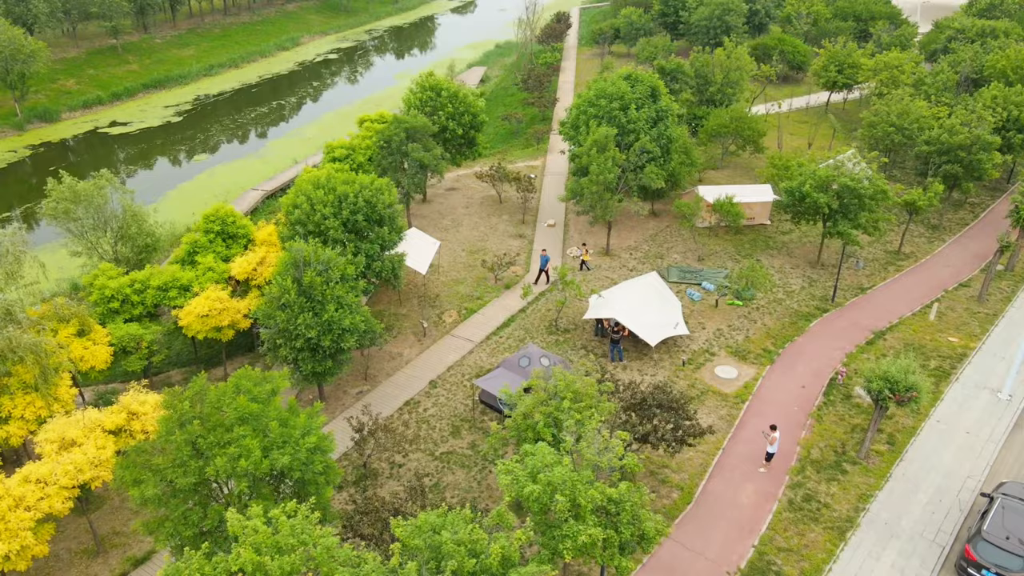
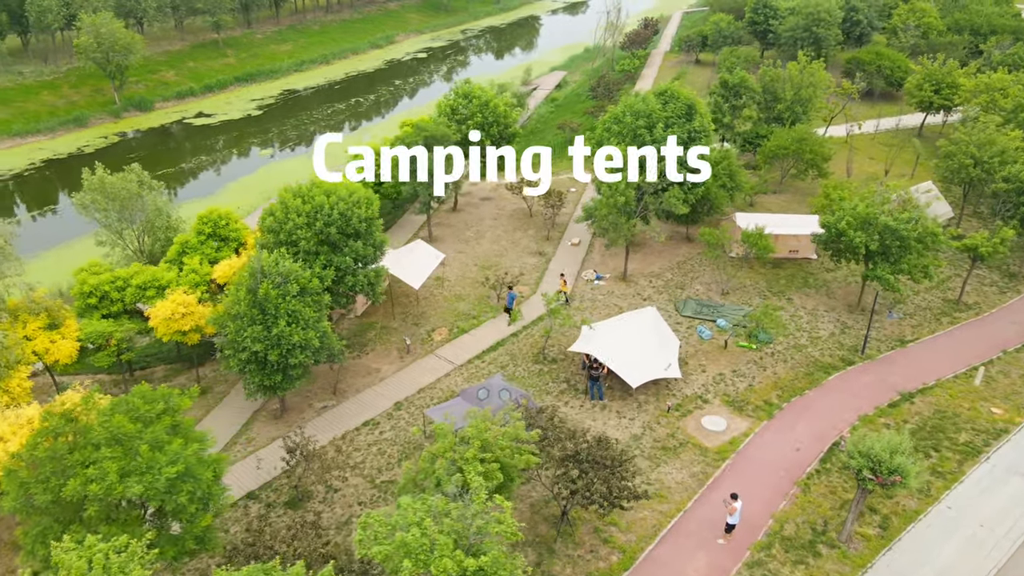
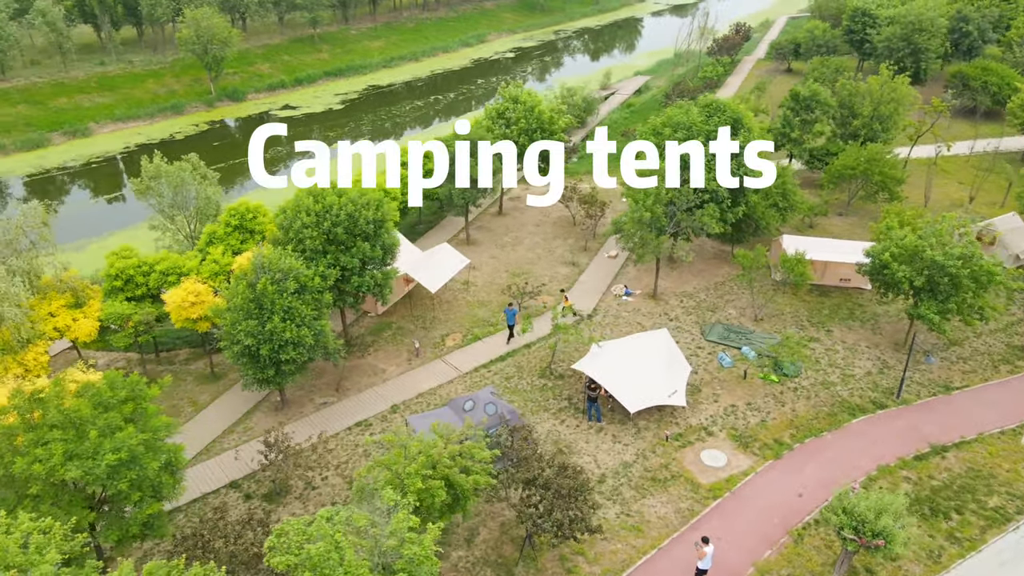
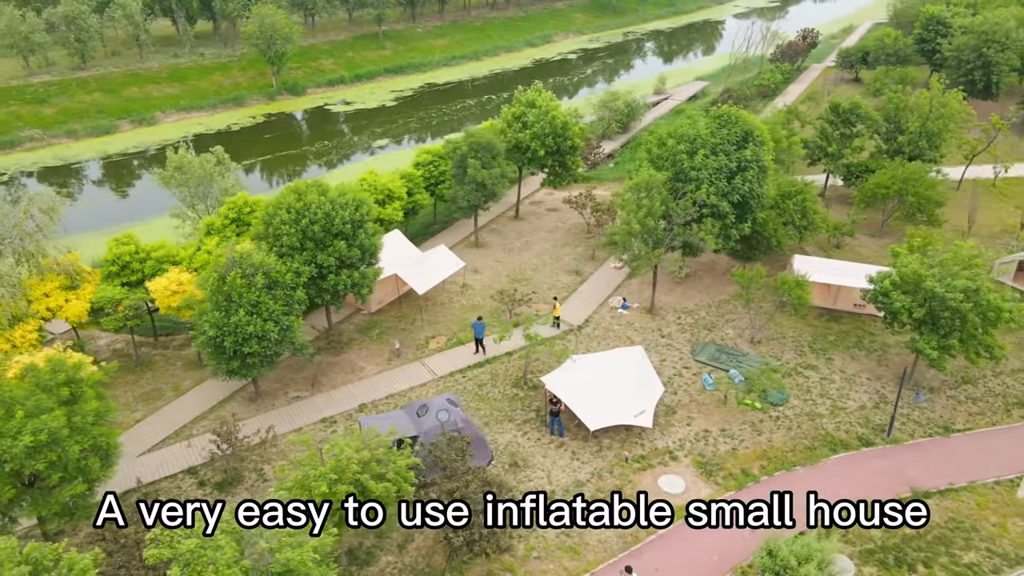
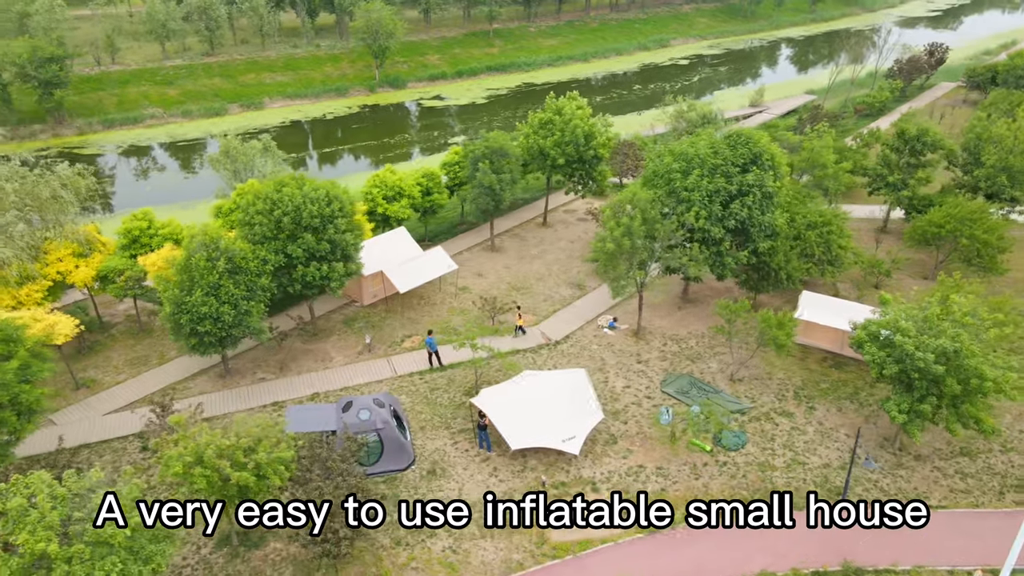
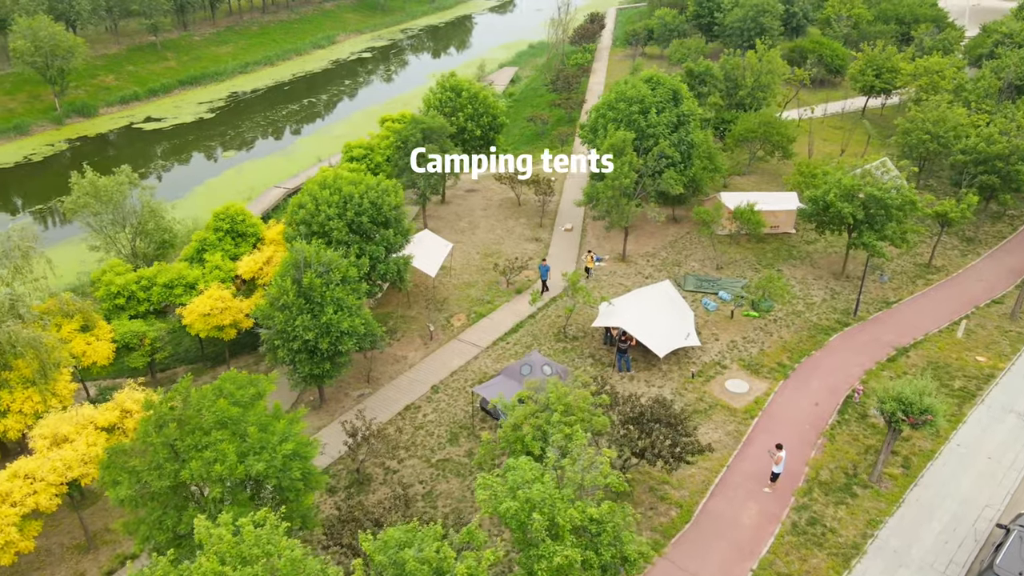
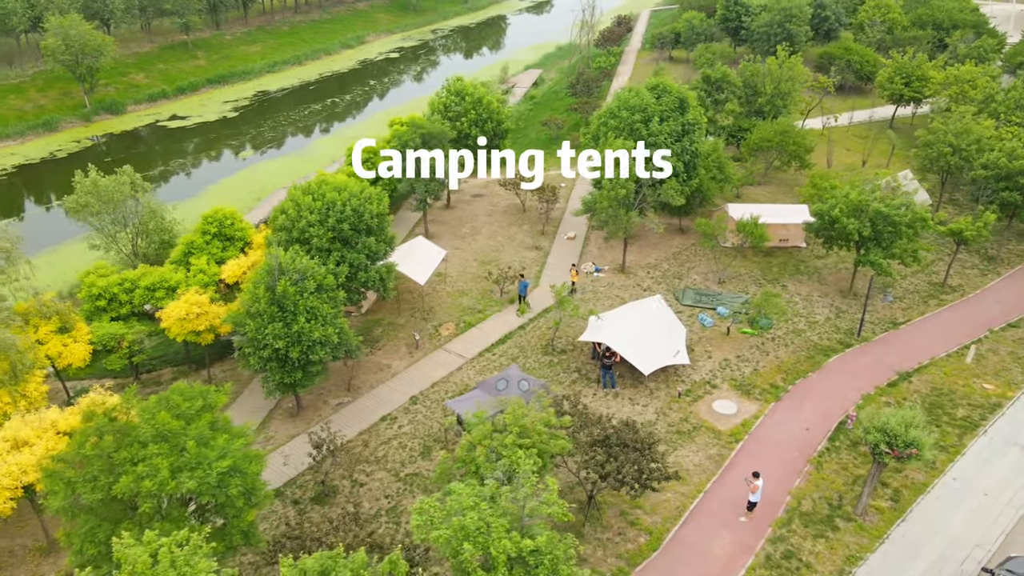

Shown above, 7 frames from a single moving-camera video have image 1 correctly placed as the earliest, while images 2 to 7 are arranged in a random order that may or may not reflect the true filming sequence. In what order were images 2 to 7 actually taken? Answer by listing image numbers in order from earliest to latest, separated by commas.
6, 7, 2, 3, 4, 5
